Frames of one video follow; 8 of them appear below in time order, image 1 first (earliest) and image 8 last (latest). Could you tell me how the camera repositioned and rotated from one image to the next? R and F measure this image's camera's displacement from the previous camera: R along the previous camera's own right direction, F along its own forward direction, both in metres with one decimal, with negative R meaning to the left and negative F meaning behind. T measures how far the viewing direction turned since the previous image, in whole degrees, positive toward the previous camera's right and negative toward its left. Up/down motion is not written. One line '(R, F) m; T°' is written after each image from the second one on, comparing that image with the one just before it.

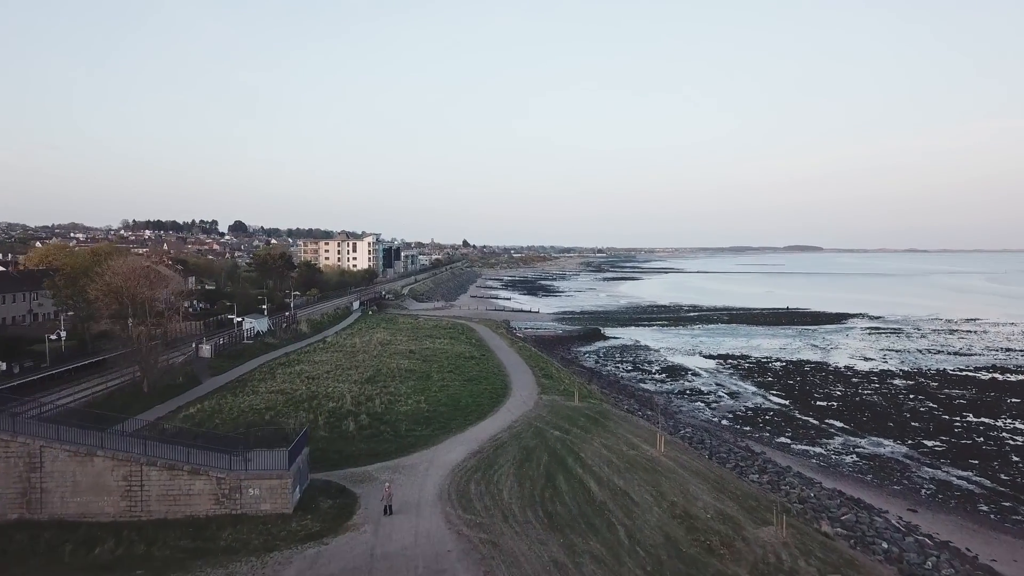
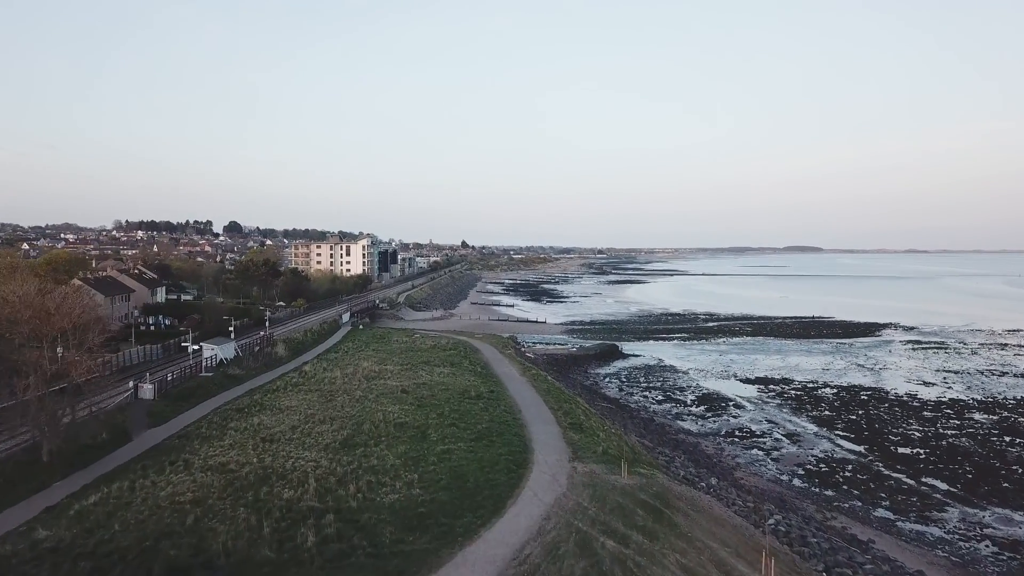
(-0.4, +3.7) m; 0°
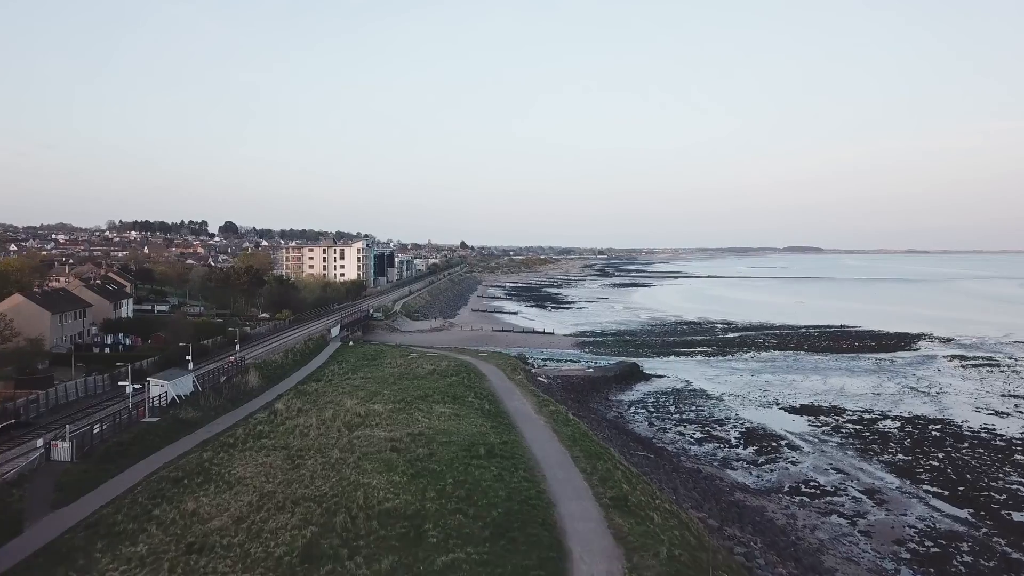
(-0.3, +3.4) m; 0°
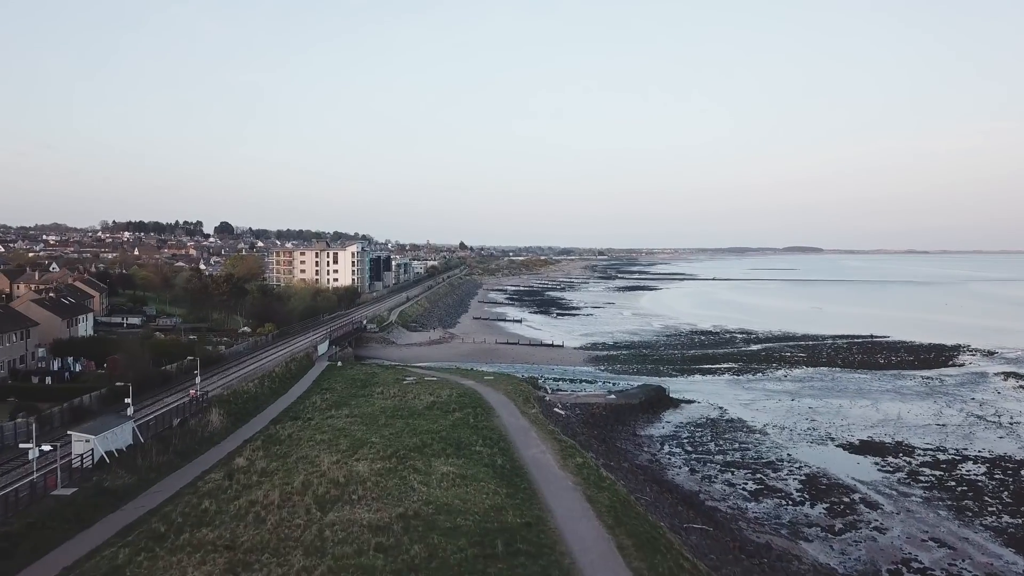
(-0.3, +3.3) m; 0°
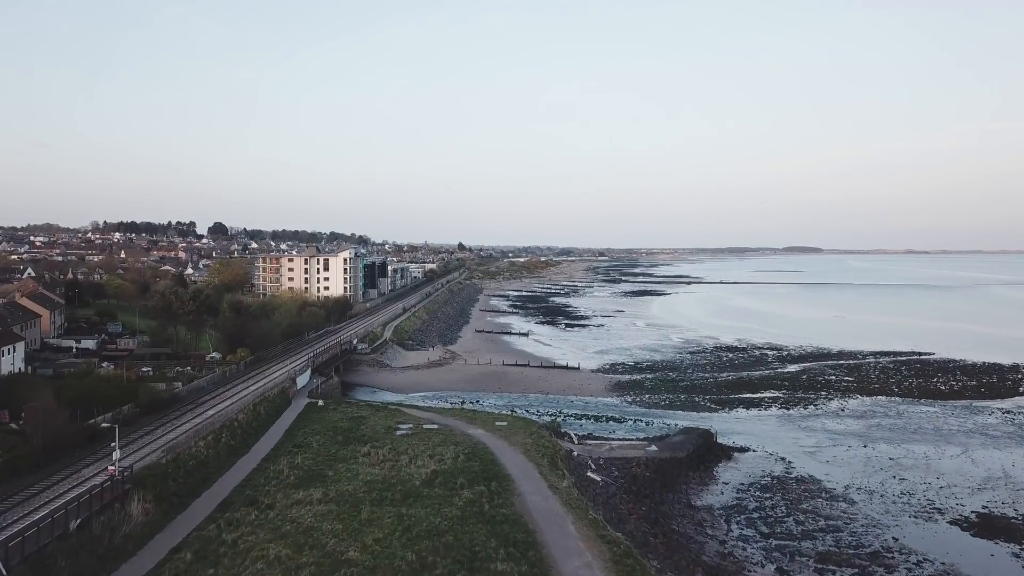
(-0.5, +4.3) m; 0°
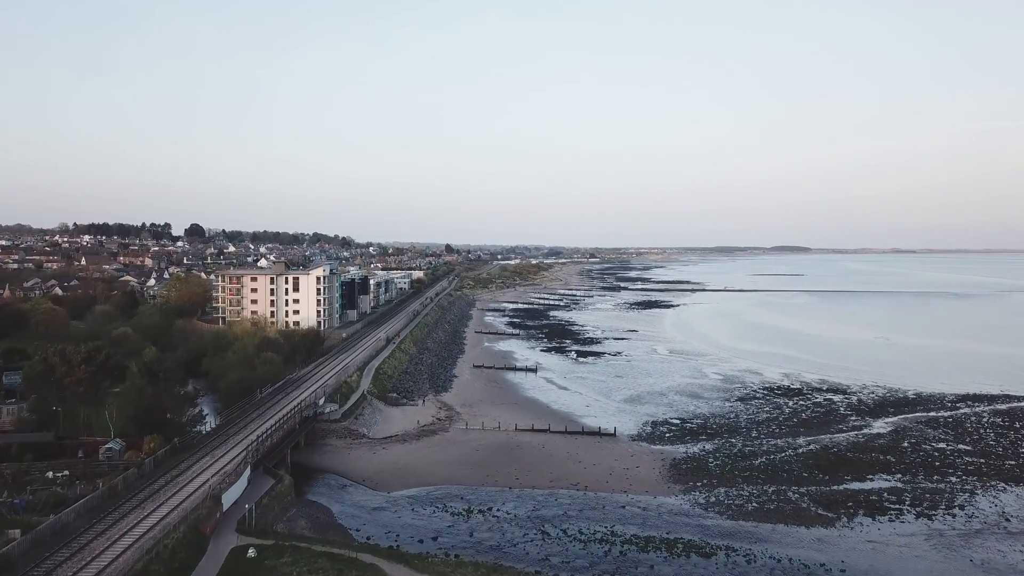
(-0.9, +7.8) m; +1°
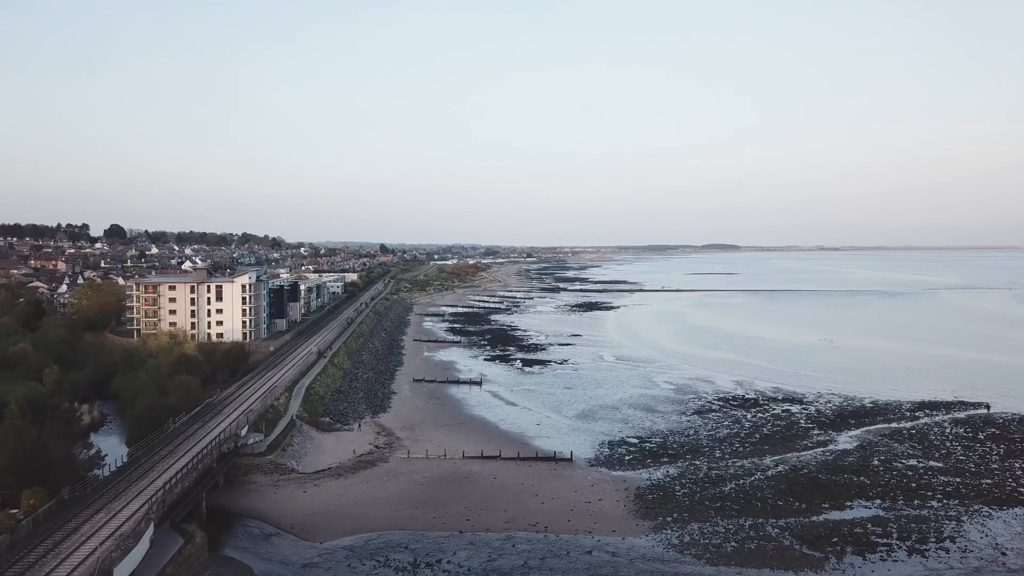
(-0.3, +2.3) m; +5°
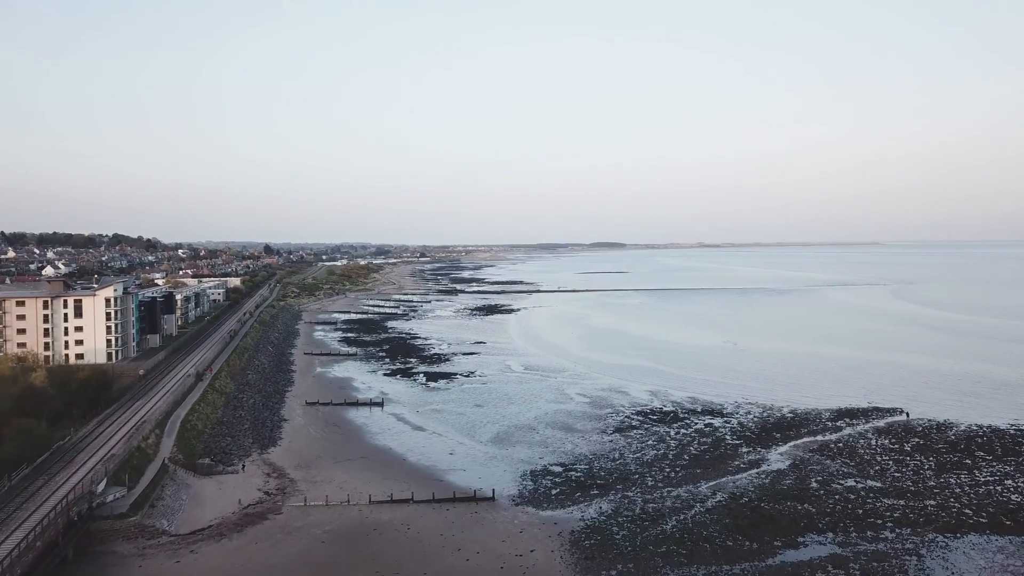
(-0.5, +2.8) m; +8°
